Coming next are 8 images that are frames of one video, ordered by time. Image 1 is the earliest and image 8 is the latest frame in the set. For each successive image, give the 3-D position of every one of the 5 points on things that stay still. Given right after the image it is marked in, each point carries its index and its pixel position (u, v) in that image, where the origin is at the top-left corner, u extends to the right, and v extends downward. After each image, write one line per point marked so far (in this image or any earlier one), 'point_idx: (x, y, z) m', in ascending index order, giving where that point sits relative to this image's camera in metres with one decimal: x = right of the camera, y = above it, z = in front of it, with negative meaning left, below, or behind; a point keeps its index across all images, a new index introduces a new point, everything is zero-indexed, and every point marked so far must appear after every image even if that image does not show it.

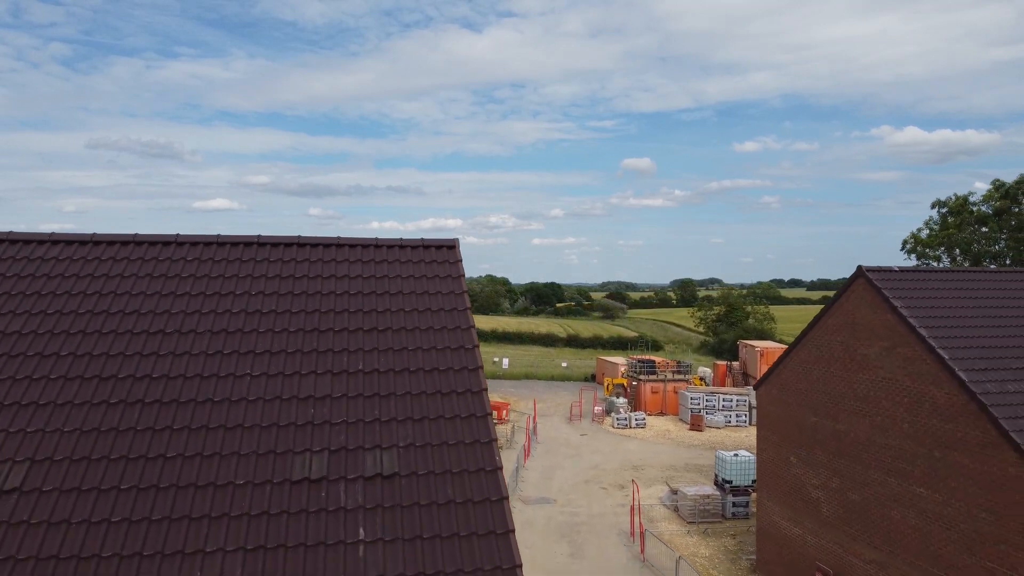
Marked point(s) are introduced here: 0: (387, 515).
0: (-0.8, -1.6, +5.0) m
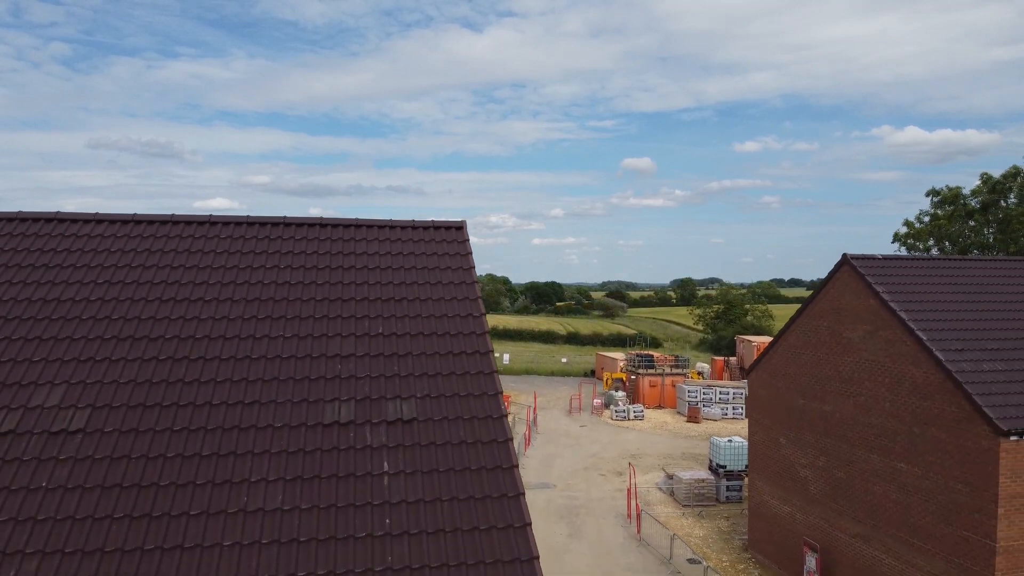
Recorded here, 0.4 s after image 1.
0: (-0.8, -1.3, +5.7) m
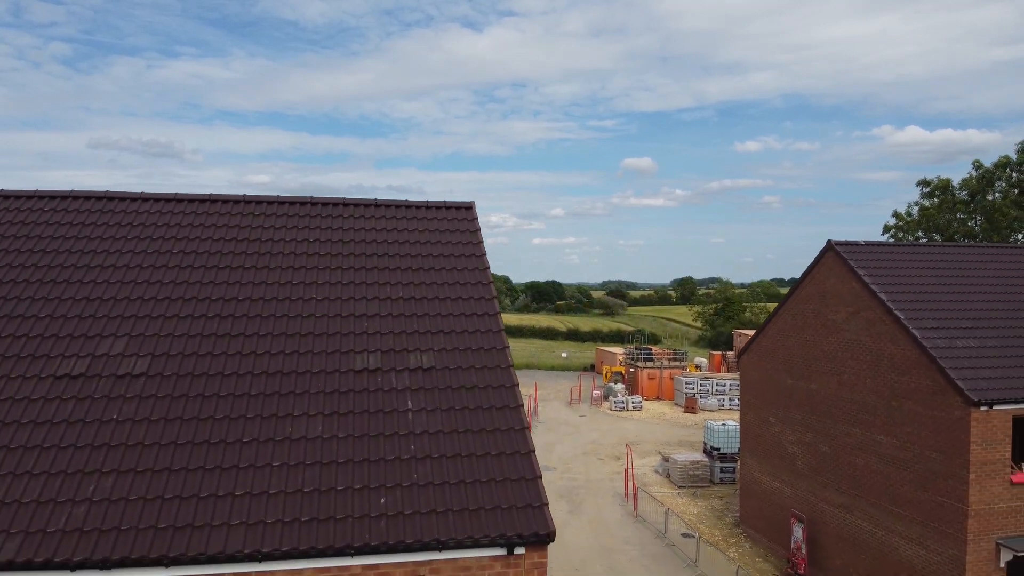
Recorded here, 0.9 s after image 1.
0: (-0.8, -1.0, +6.5) m
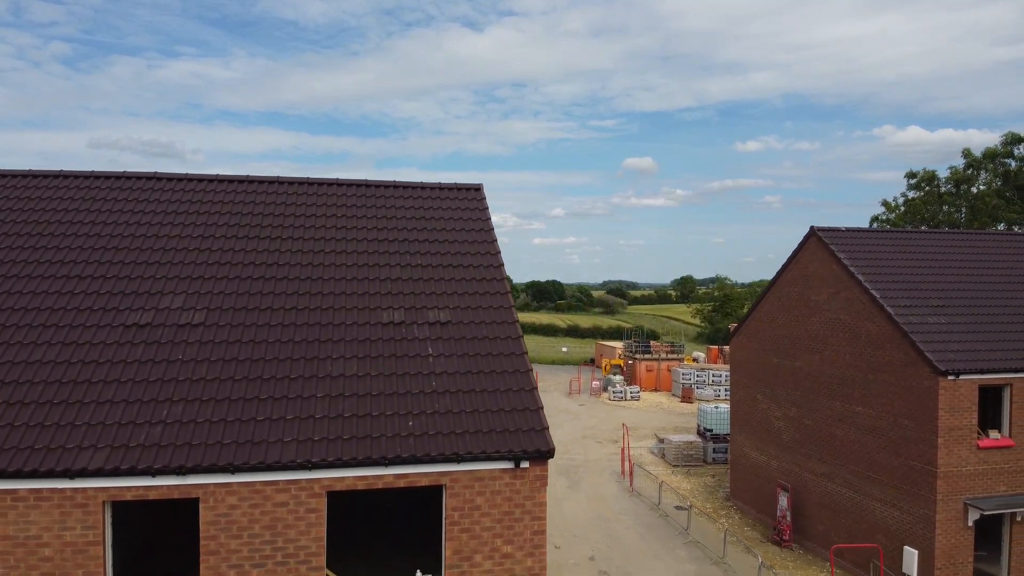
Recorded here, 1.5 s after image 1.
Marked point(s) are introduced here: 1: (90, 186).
0: (-0.7, -0.6, +7.5) m
1: (-5.4, +1.3, +9.2) m
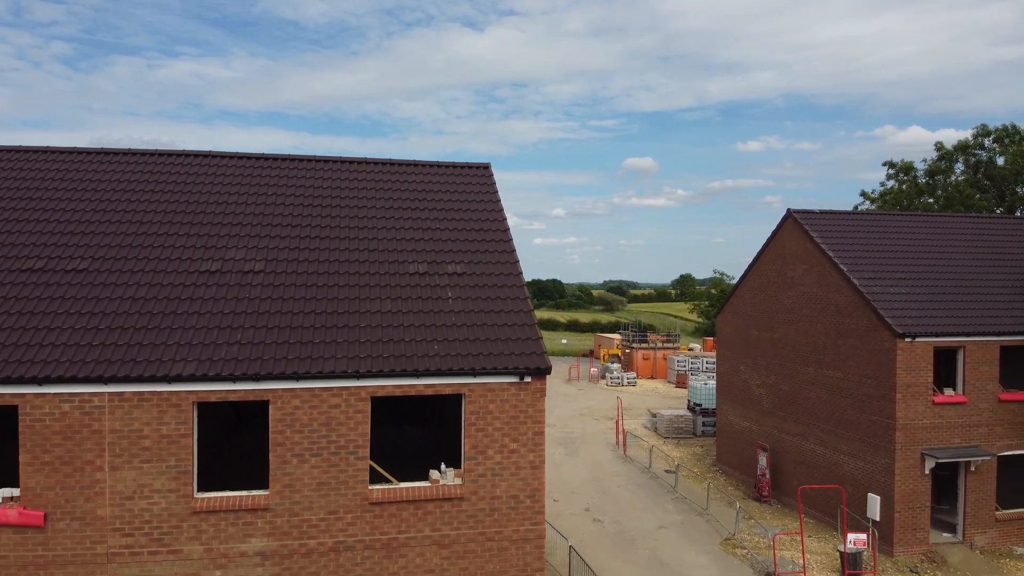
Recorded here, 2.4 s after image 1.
0: (-0.7, -0.1, +9.0) m
1: (-5.4, +1.9, +10.7) m
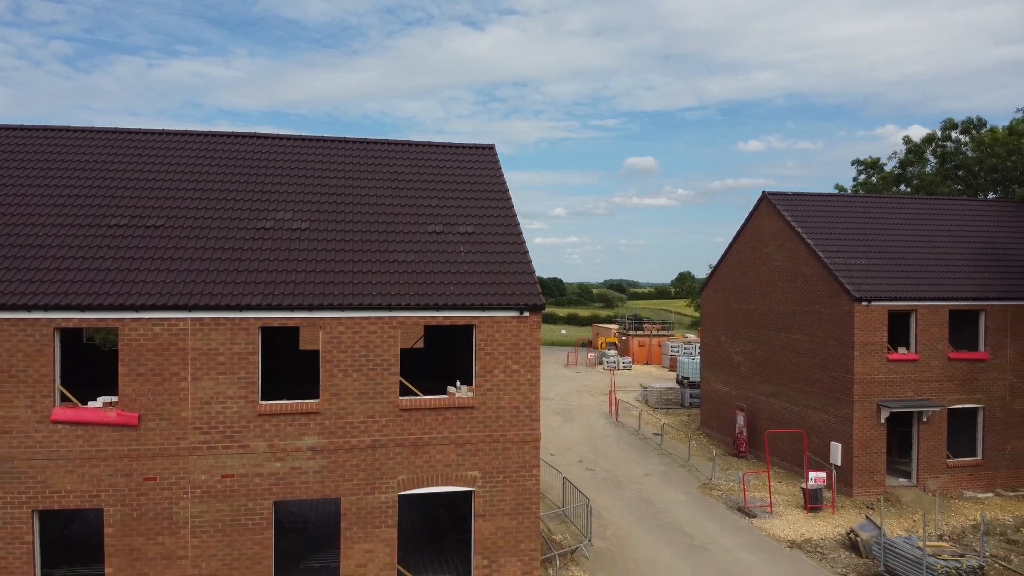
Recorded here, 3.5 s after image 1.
0: (-0.6, +0.6, +10.8) m
1: (-5.3, +2.6, +12.6) m
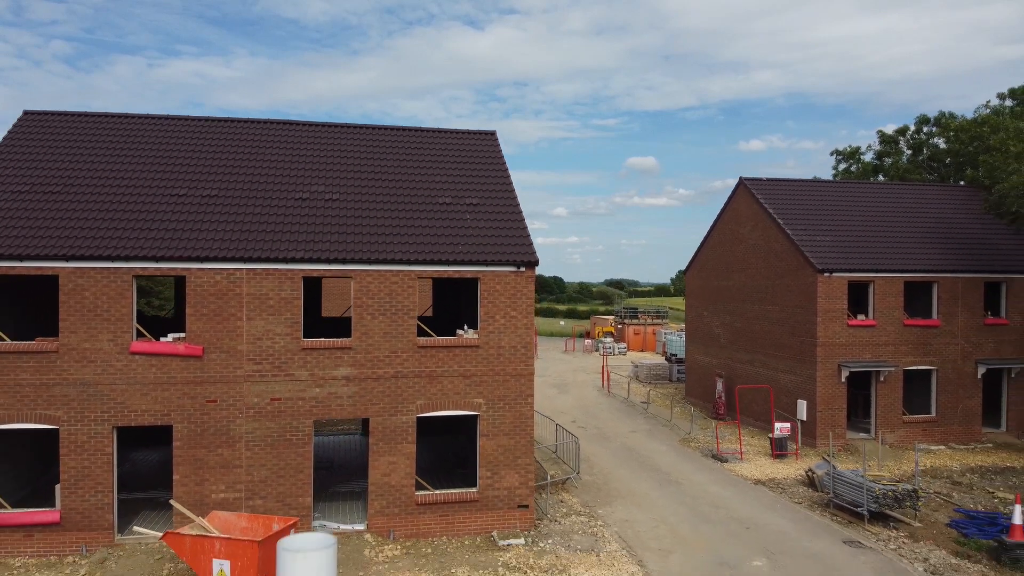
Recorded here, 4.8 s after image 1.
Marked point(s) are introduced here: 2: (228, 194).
0: (-0.7, +1.3, +12.8) m
1: (-5.4, +3.2, +14.5) m
2: (-4.8, +1.6, +12.5) m
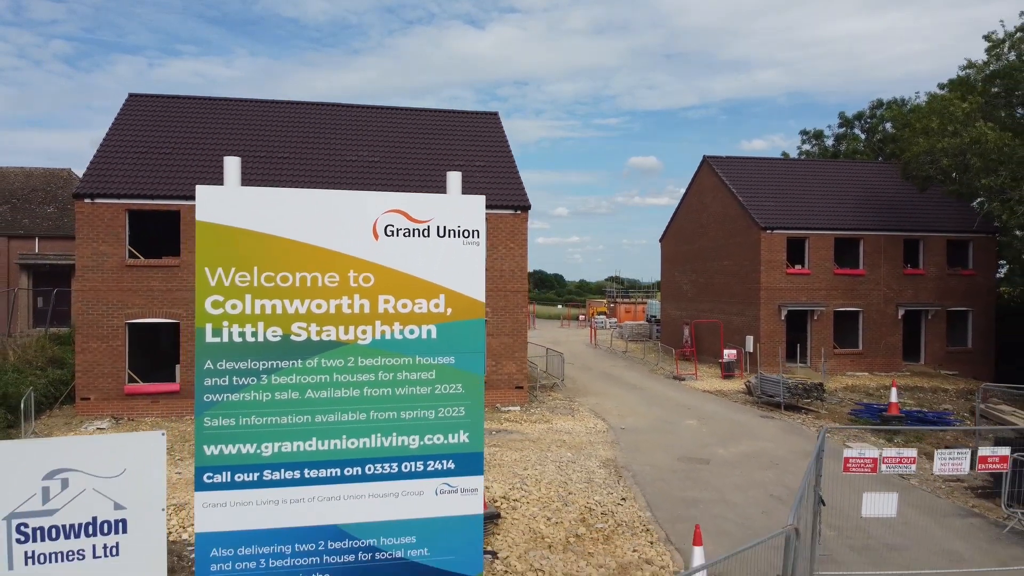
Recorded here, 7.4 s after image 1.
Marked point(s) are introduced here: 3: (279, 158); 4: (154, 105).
0: (-0.7, +2.7, +16.8) m
1: (-5.4, +4.6, +18.5) m
2: (-4.8, +3.0, +16.5) m
3: (-5.2, +3.0, +16.4) m
4: (-8.5, +4.4, +17.5) m
